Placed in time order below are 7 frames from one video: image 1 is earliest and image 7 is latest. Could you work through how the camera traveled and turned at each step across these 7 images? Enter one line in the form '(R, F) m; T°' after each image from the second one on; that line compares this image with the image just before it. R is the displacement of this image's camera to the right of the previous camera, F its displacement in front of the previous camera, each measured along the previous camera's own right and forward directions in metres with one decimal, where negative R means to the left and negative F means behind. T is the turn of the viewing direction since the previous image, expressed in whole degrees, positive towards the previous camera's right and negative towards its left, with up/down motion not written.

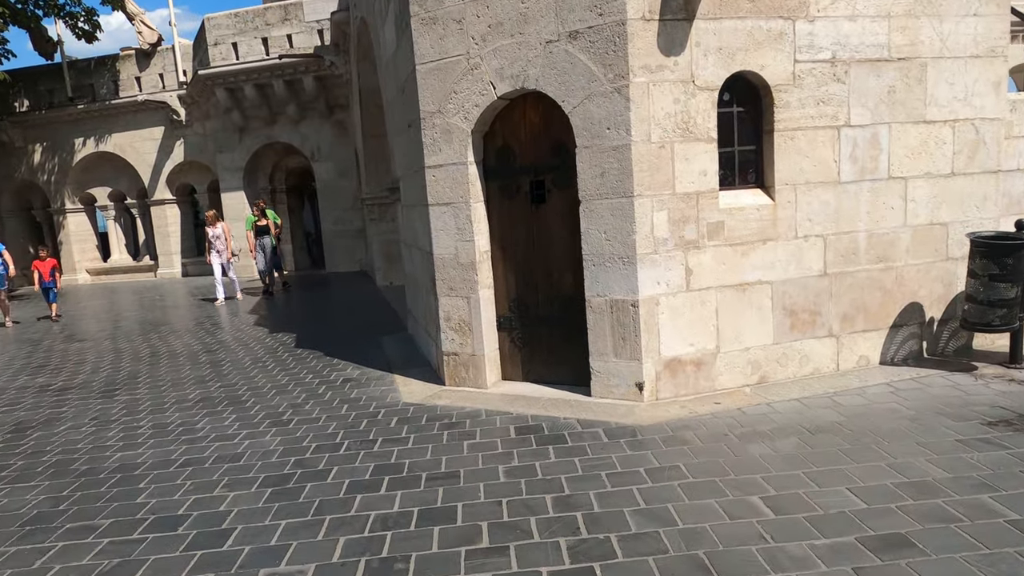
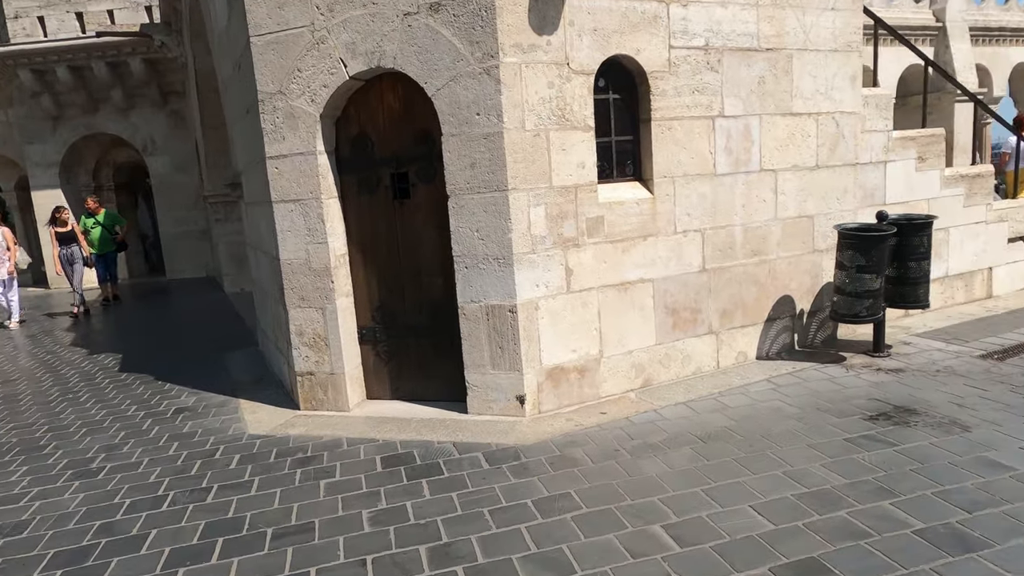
(0.0, +0.5) m; +11°
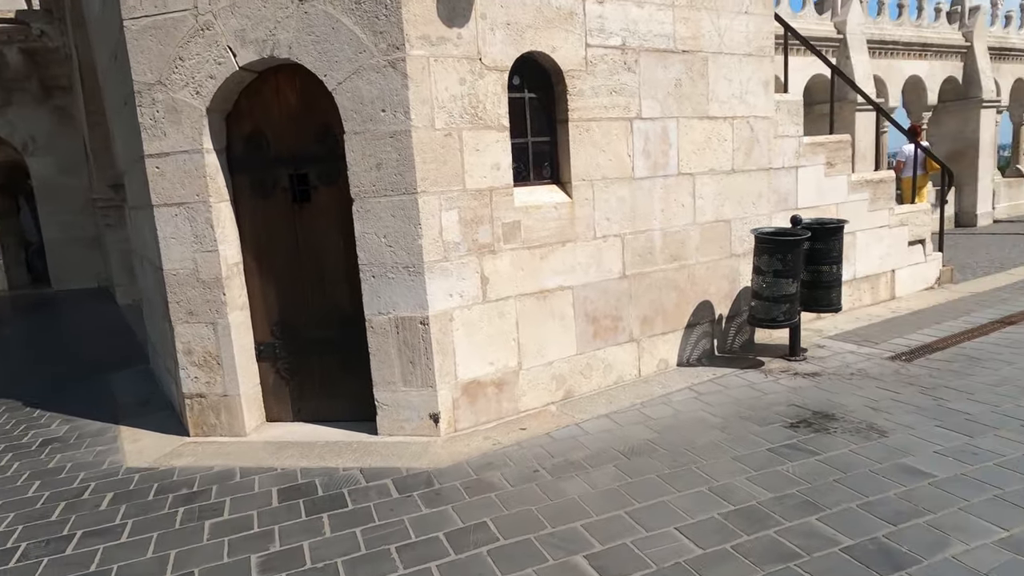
(+0.1, +0.3) m; +7°
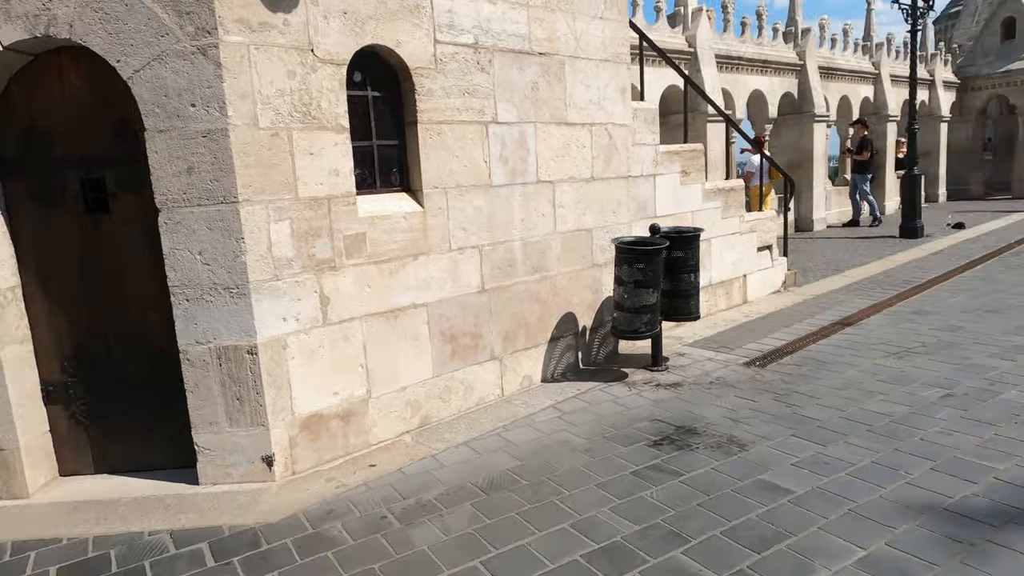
(+0.2, +0.3) m; +11°
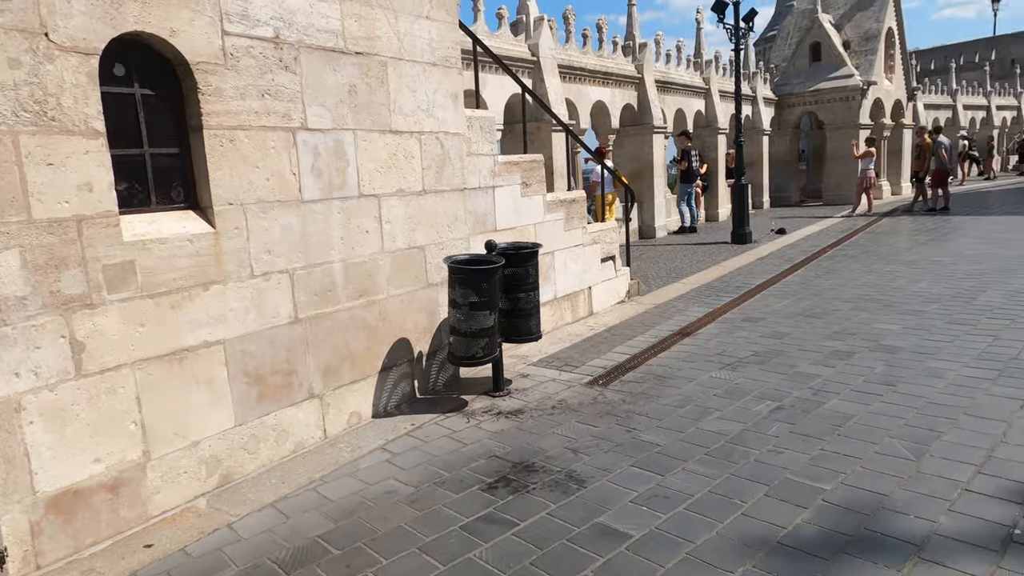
(+0.3, +0.4) m; +12°
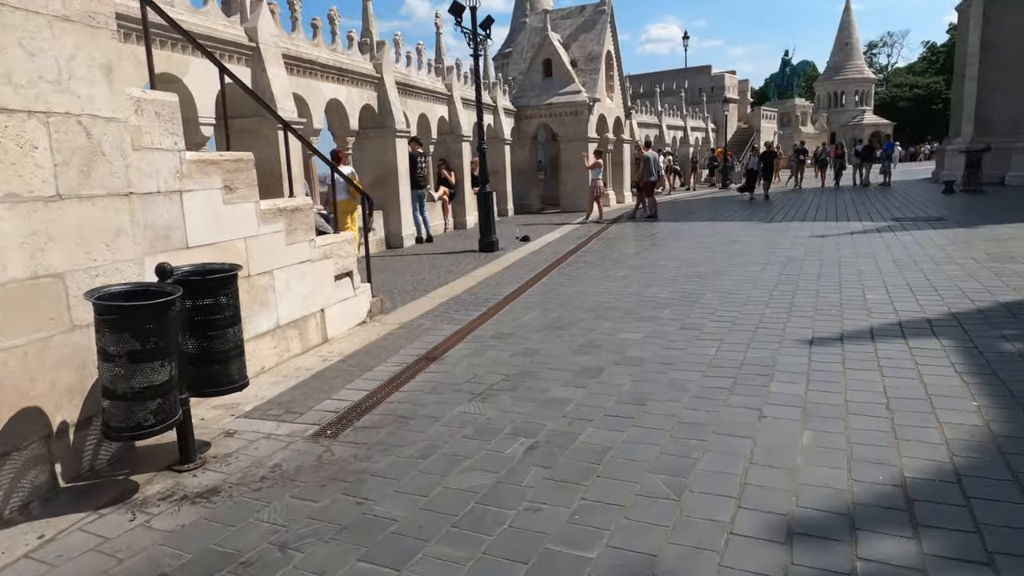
(+0.3, +0.8) m; +21°
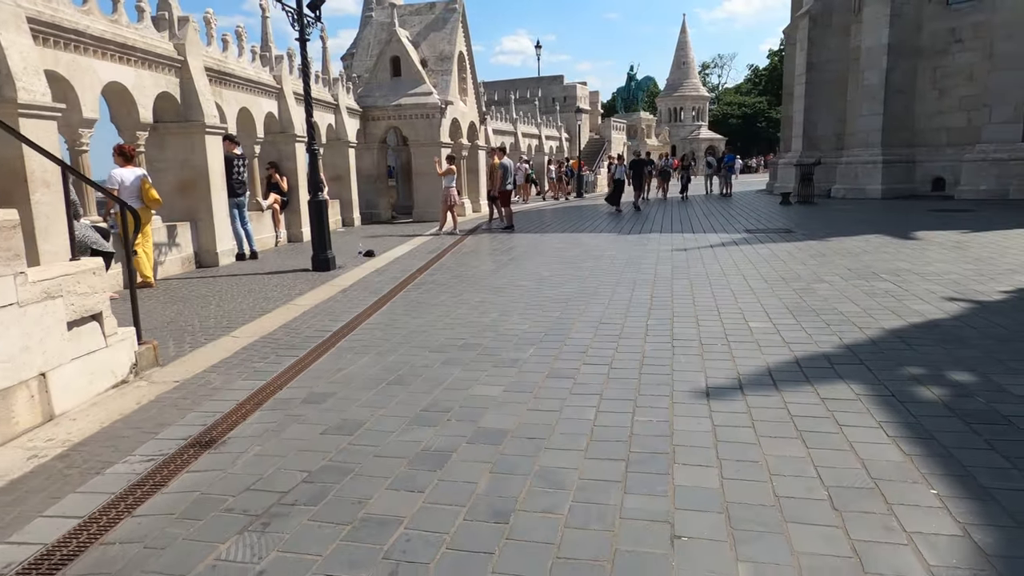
(+0.3, +1.4) m; +12°
